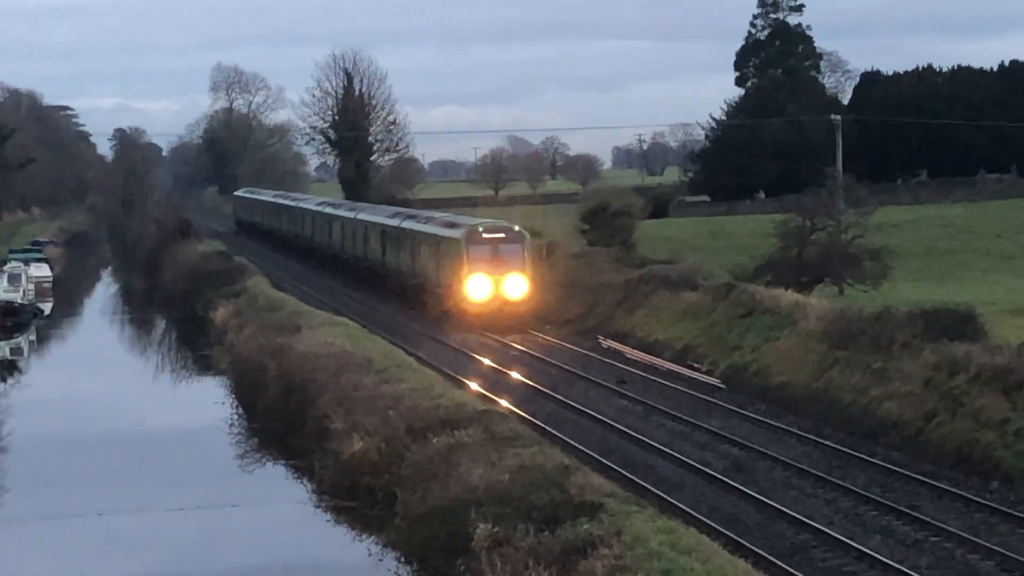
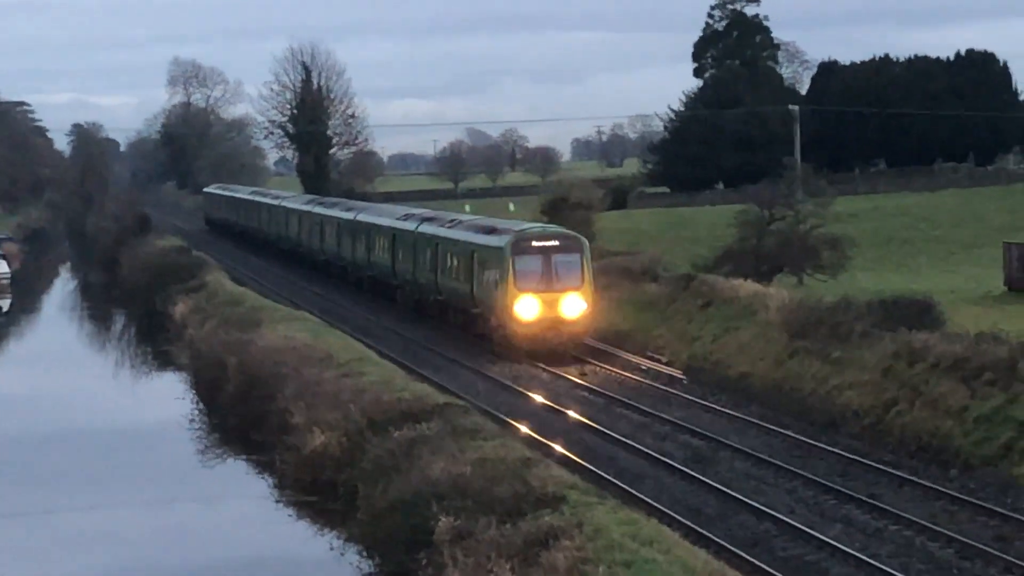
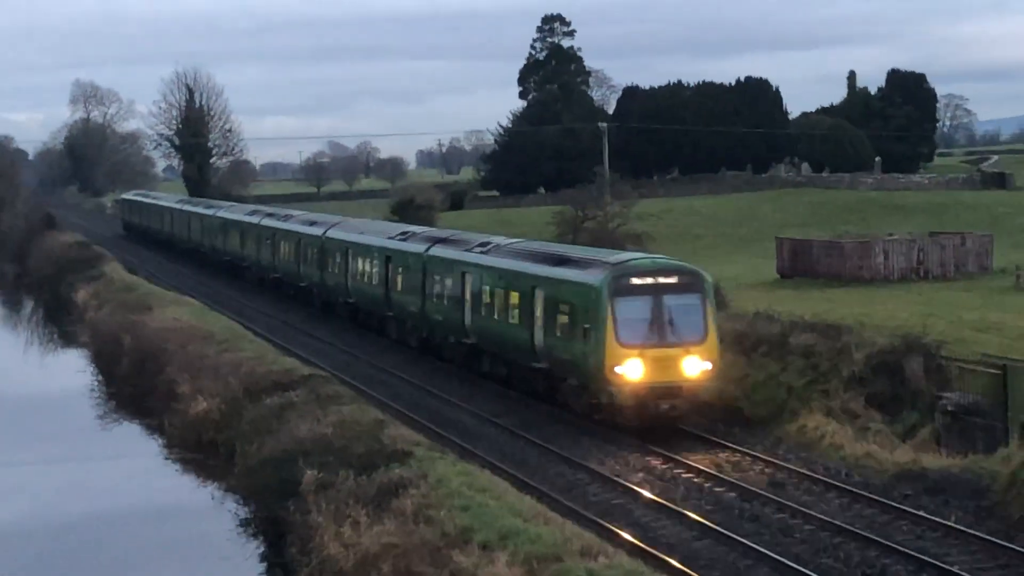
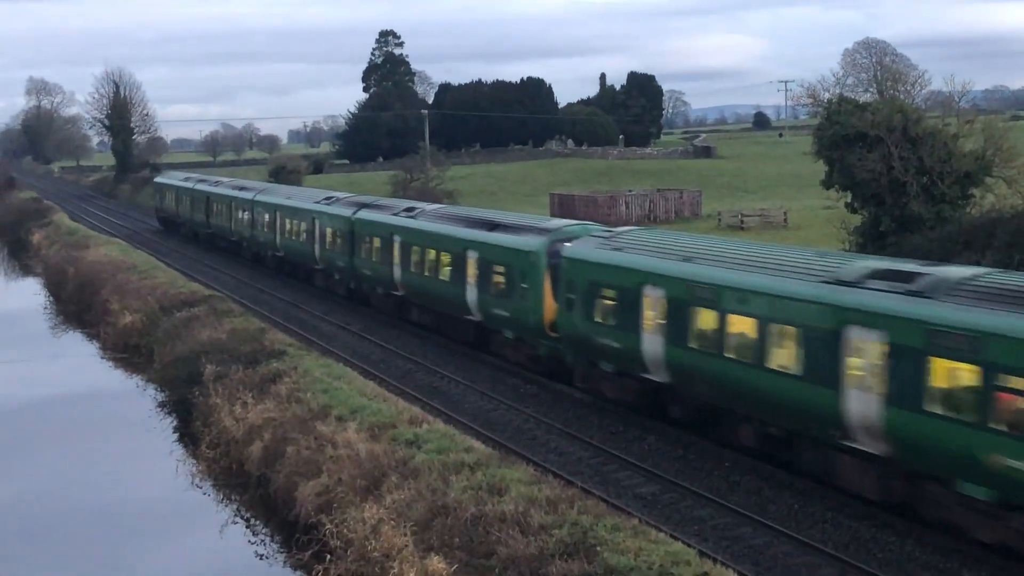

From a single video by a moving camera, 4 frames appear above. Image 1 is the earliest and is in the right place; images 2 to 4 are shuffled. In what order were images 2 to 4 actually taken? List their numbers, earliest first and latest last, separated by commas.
2, 3, 4
